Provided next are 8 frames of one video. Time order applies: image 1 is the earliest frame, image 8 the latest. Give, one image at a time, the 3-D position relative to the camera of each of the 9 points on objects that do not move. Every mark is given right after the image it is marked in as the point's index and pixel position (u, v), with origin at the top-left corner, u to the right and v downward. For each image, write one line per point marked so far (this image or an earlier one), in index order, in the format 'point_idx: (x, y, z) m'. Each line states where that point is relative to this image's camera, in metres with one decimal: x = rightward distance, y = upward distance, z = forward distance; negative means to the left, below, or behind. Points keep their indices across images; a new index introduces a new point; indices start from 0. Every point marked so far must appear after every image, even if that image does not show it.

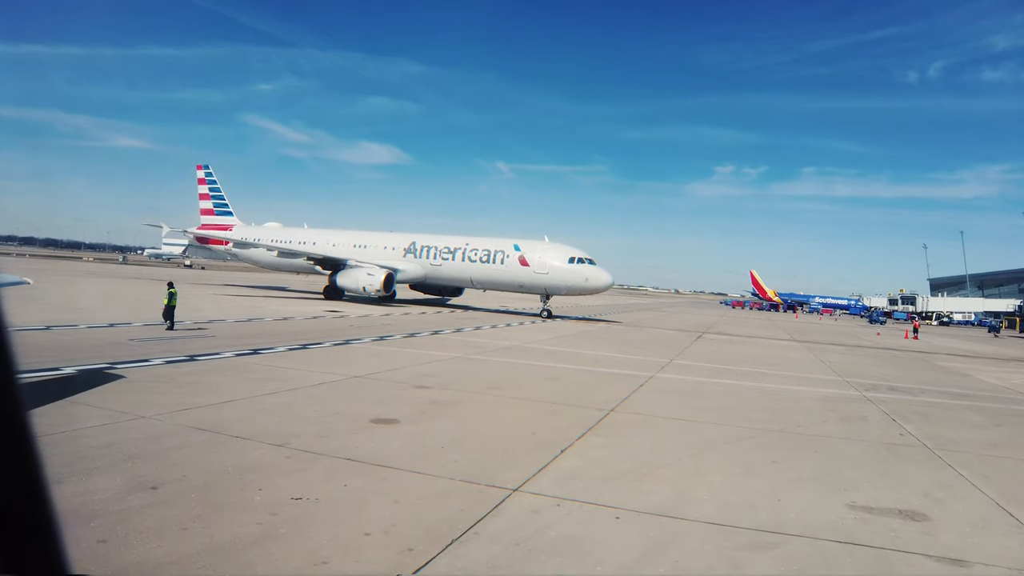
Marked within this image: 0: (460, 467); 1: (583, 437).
0: (-0.4, -1.5, +6.3) m
1: (+0.7, -1.5, +7.8) m
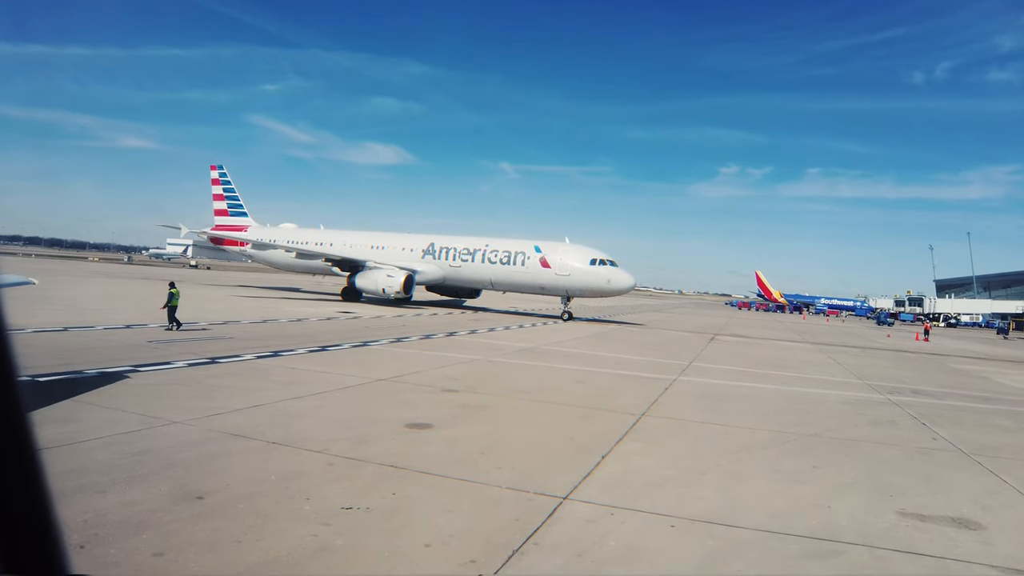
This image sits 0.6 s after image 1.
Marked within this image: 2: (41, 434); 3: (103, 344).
0: (0.0, -1.5, +6.2) m
1: (+1.1, -1.5, +7.7) m
2: (-3.7, -1.1, +6.2) m
3: (-6.2, -0.9, +12.0) m
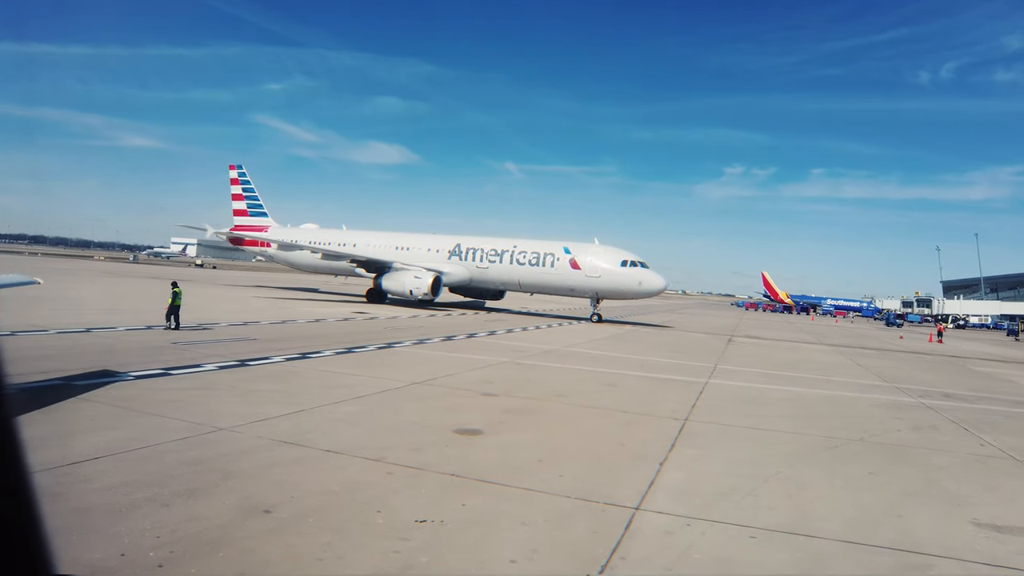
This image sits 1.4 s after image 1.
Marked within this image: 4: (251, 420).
0: (+0.5, -1.5, +6.0) m
1: (+1.6, -1.6, +7.5) m
2: (-3.3, -1.2, +6.0) m
3: (-5.7, -0.9, +11.8) m
4: (-2.4, -1.2, +7.1) m
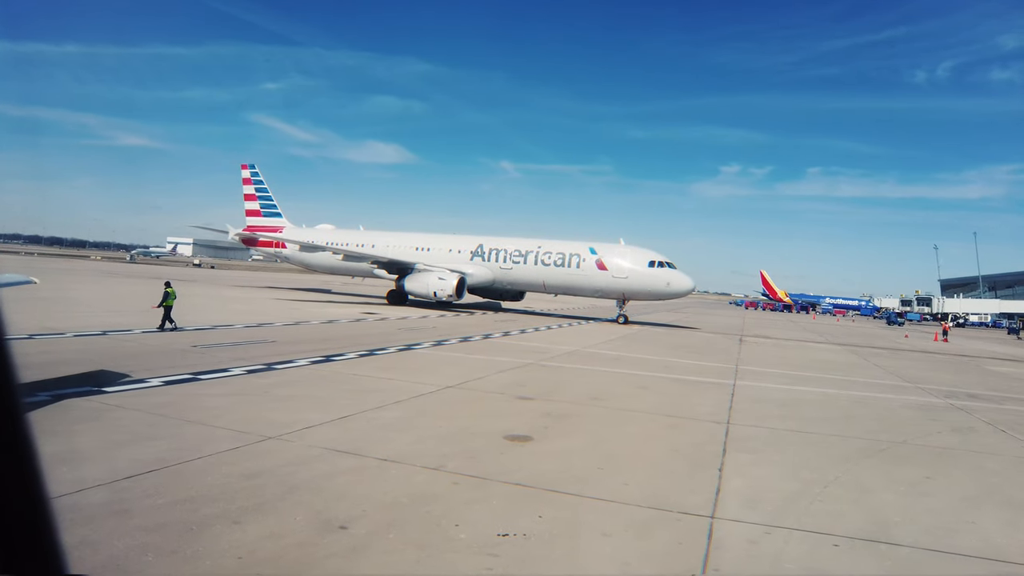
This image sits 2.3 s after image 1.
0: (+0.9, -1.5, +5.9) m
1: (+2.0, -1.6, +7.4) m
2: (-2.8, -1.2, +5.8) m
3: (-5.3, -0.9, +11.6) m
4: (-1.9, -1.2, +6.9) m
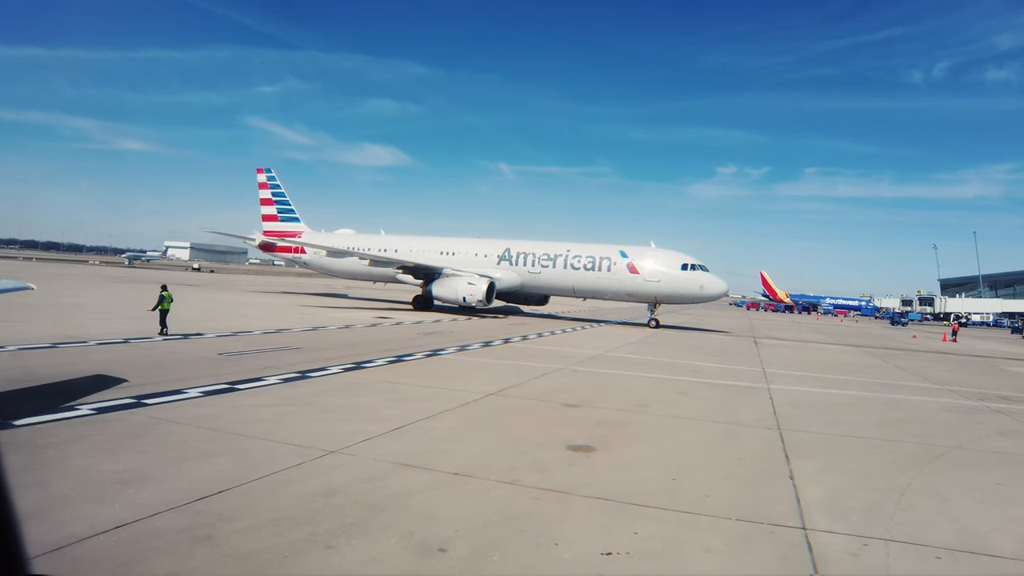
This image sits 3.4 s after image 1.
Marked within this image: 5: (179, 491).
0: (+1.5, -1.6, +5.7) m
1: (+2.6, -1.6, +7.2) m
2: (-2.2, -1.3, +5.5) m
3: (-4.8, -1.0, +11.3) m
4: (-1.3, -1.3, +6.7) m
5: (-2.1, -1.3, +5.0) m
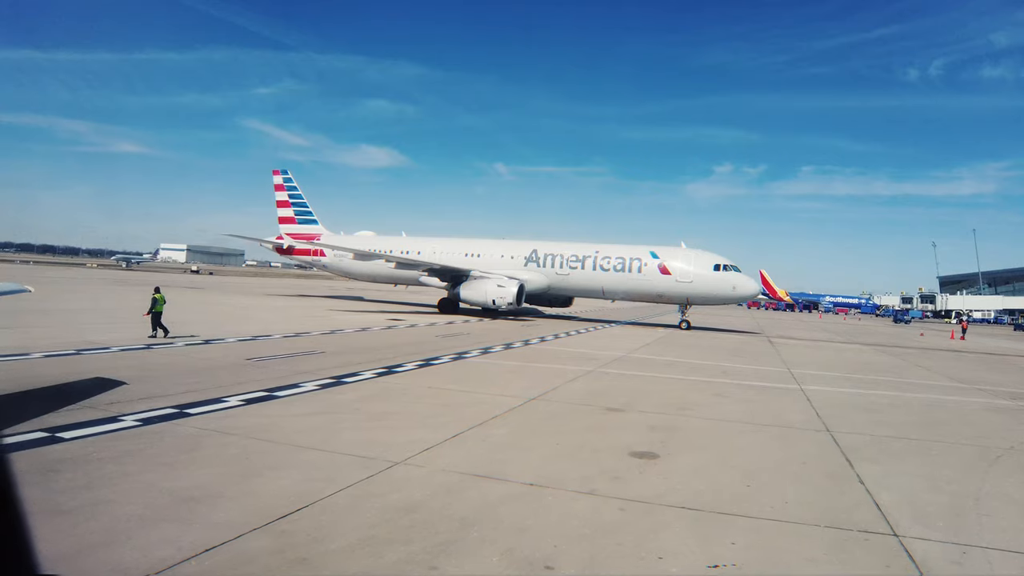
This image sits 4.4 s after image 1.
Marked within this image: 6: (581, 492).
0: (+2.1, -1.6, +5.6) m
1: (+3.1, -1.6, +7.1) m
2: (-1.6, -1.3, +5.3) m
3: (-4.4, -1.1, +11.1) m
4: (-0.8, -1.3, +6.5) m
5: (-1.6, -1.3, +4.8) m
6: (+0.5, -1.4, +5.6) m
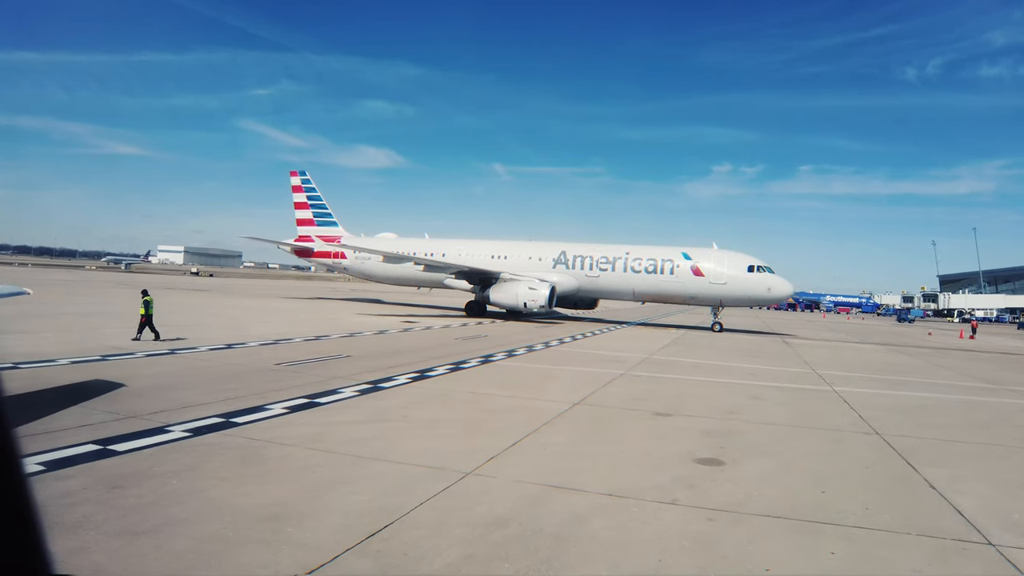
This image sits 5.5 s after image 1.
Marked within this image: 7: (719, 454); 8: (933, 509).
0: (+2.6, -1.6, +5.4) m
1: (+3.6, -1.6, +7.0) m
2: (-1.1, -1.4, +5.1) m
3: (-3.9, -1.1, +10.8) m
4: (-0.3, -1.4, +6.3) m
5: (-1.0, -1.4, +4.7) m
6: (+1.0, -1.5, +5.5) m
7: (+1.9, -1.5, +7.2) m
8: (+3.1, -1.7, +5.9) m
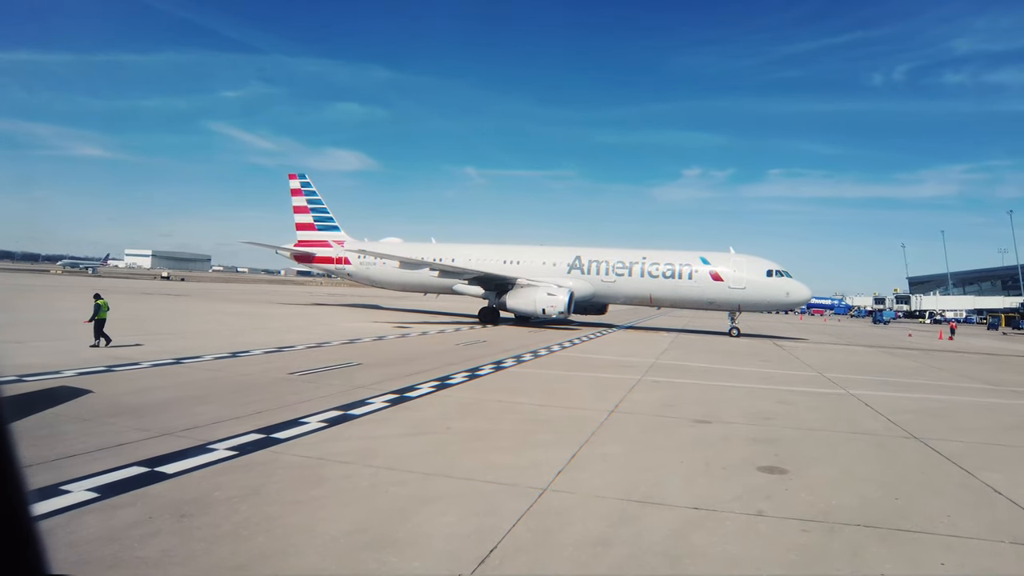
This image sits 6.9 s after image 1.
0: (+3.2, -1.7, +5.3) m
1: (+4.1, -1.7, +6.9) m
2: (-0.5, -1.4, +4.9) m
3: (-3.6, -1.2, +10.4) m
4: (+0.3, -1.4, +6.1) m
5: (-0.4, -1.4, +4.4) m
6: (+1.6, -1.5, +5.3) m
7: (+2.3, -1.5, +7.1) m
8: (+3.7, -1.7, +5.8) m
